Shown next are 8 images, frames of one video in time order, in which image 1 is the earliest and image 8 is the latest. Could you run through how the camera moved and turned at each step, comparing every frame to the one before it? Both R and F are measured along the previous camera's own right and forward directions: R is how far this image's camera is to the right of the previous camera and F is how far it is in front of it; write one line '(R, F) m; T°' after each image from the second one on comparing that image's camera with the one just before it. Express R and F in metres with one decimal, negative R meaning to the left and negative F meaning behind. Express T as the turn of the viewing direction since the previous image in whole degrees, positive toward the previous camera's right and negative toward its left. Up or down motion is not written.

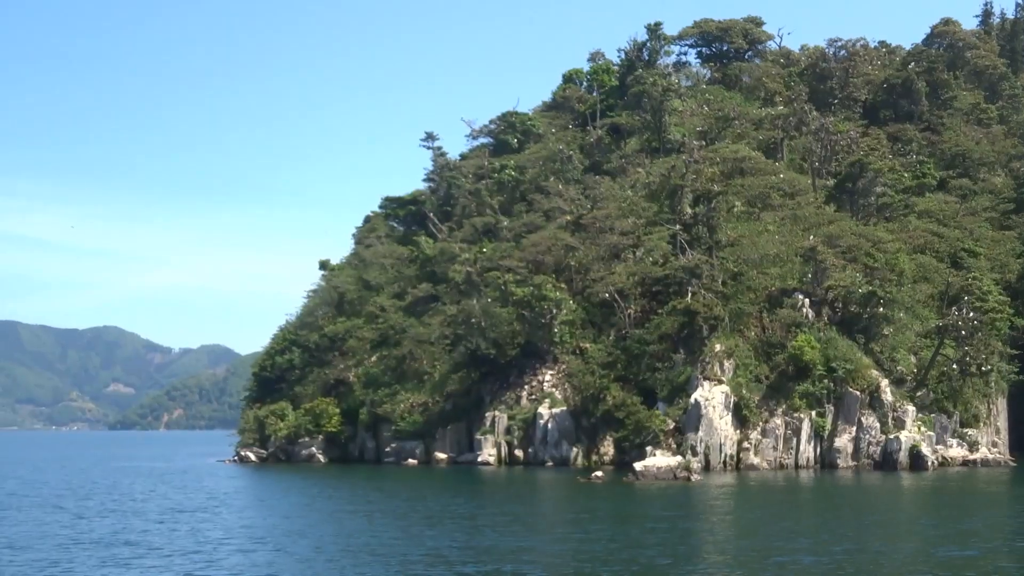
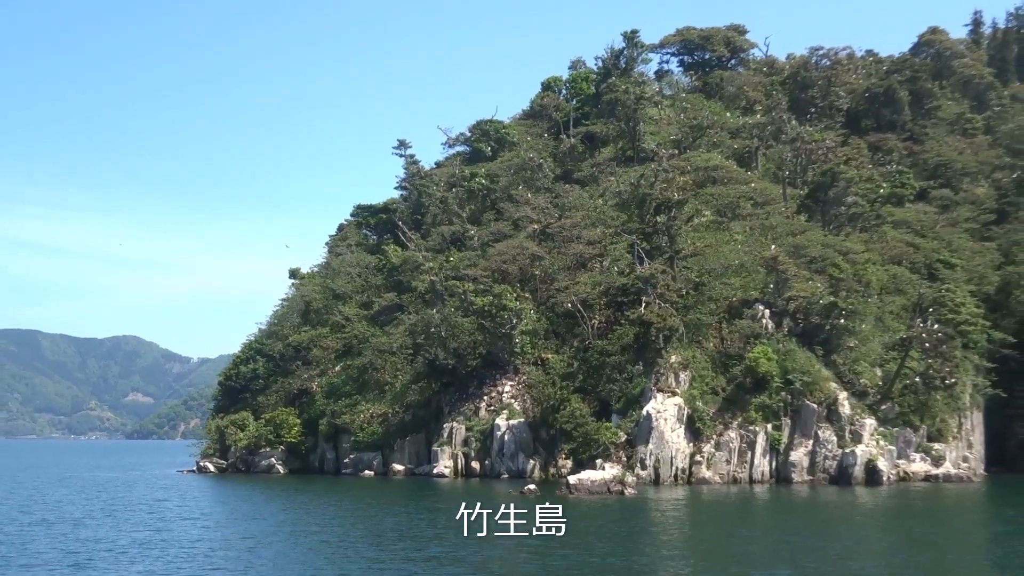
(+2.5, +0.9) m; -1°
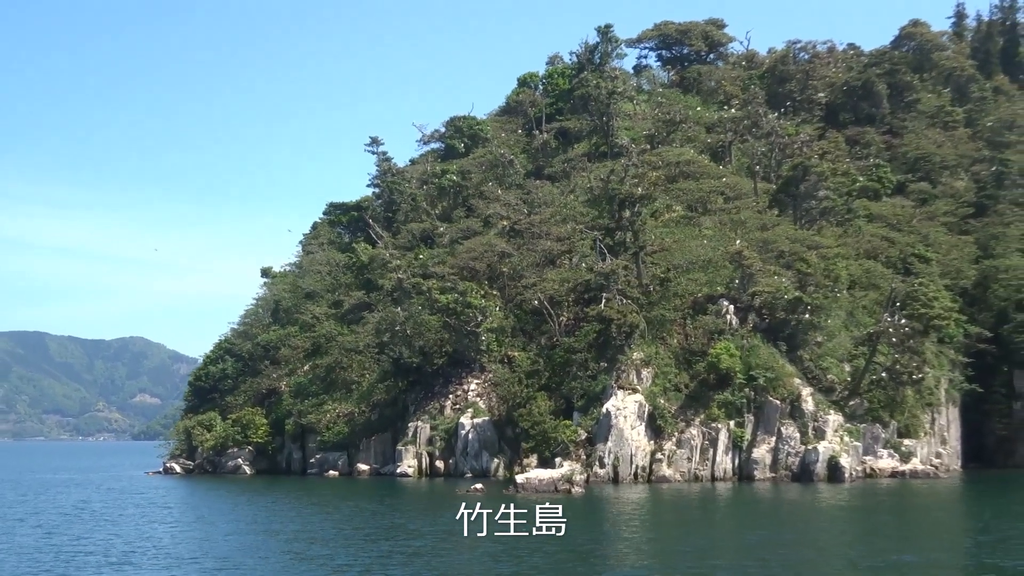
(+1.7, +0.6) m; 0°
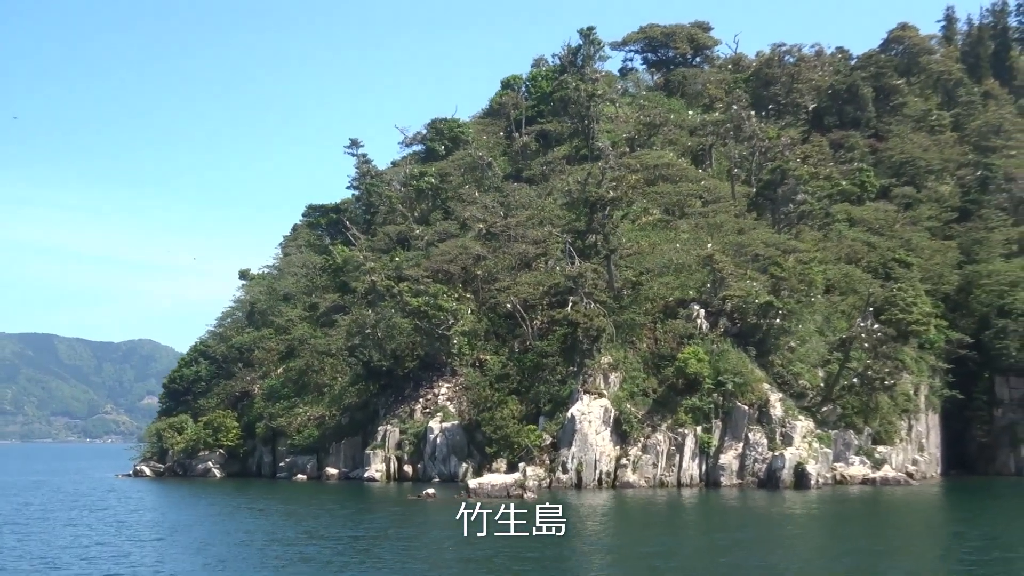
(+1.5, +0.5) m; 0°
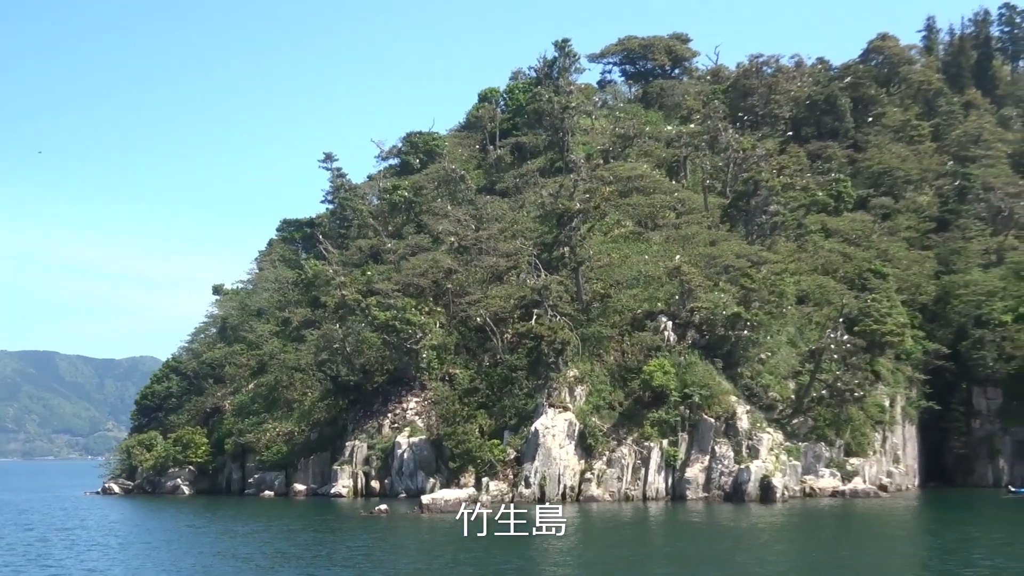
(+1.3, +0.4) m; 0°
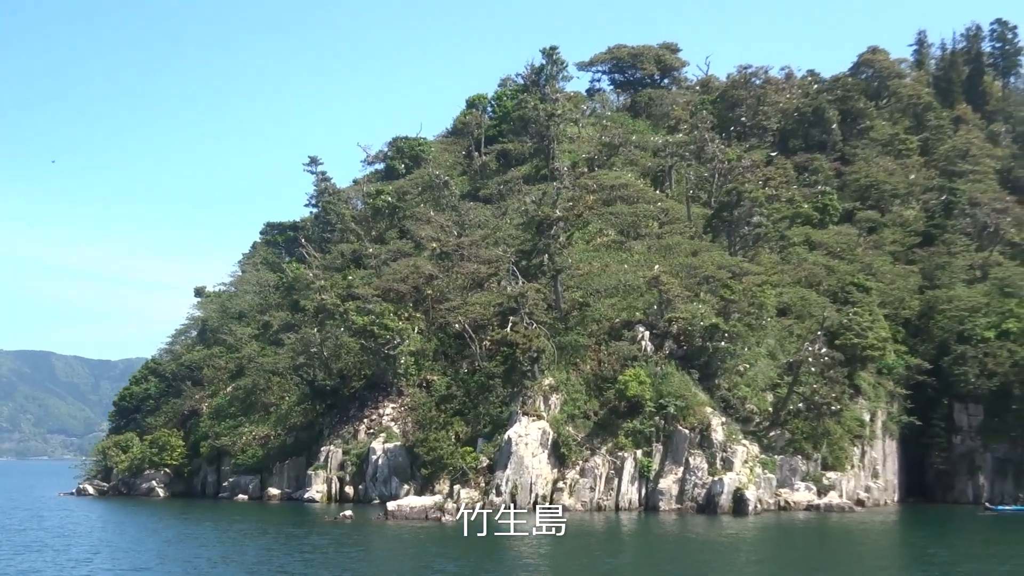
(+0.8, +0.2) m; 0°
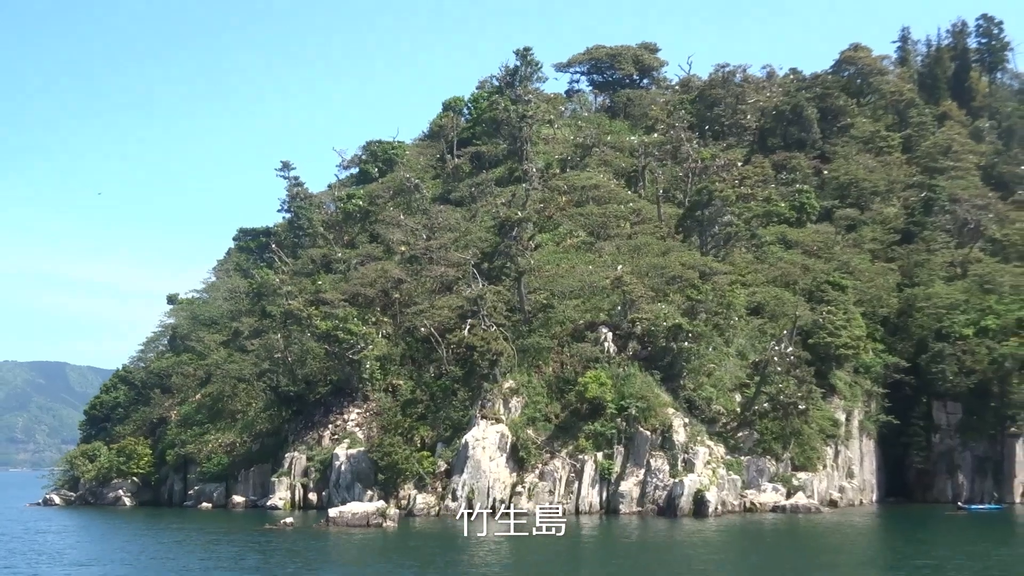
(+1.9, +0.6) m; 0°
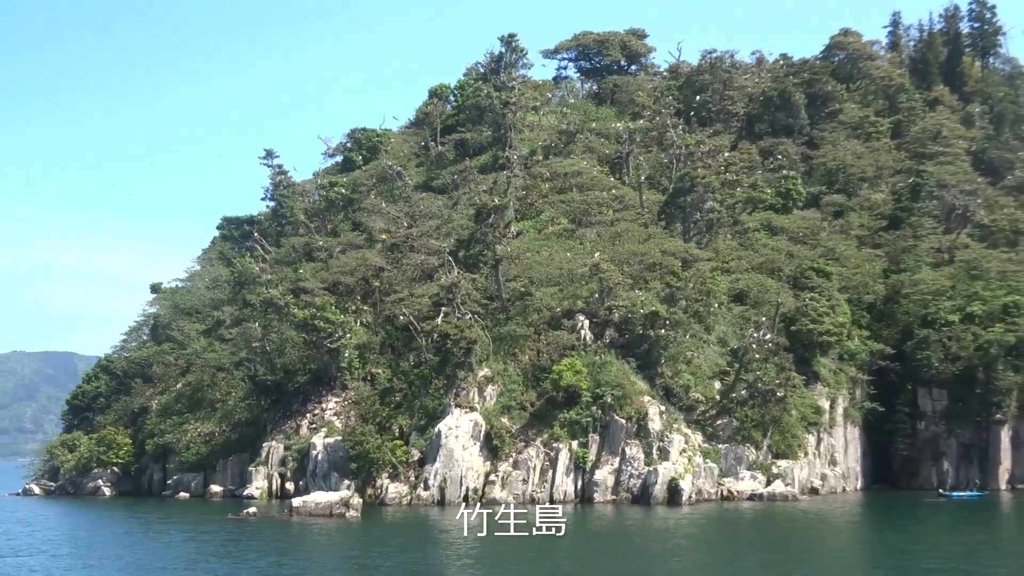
(+1.1, +0.3) m; 0°
